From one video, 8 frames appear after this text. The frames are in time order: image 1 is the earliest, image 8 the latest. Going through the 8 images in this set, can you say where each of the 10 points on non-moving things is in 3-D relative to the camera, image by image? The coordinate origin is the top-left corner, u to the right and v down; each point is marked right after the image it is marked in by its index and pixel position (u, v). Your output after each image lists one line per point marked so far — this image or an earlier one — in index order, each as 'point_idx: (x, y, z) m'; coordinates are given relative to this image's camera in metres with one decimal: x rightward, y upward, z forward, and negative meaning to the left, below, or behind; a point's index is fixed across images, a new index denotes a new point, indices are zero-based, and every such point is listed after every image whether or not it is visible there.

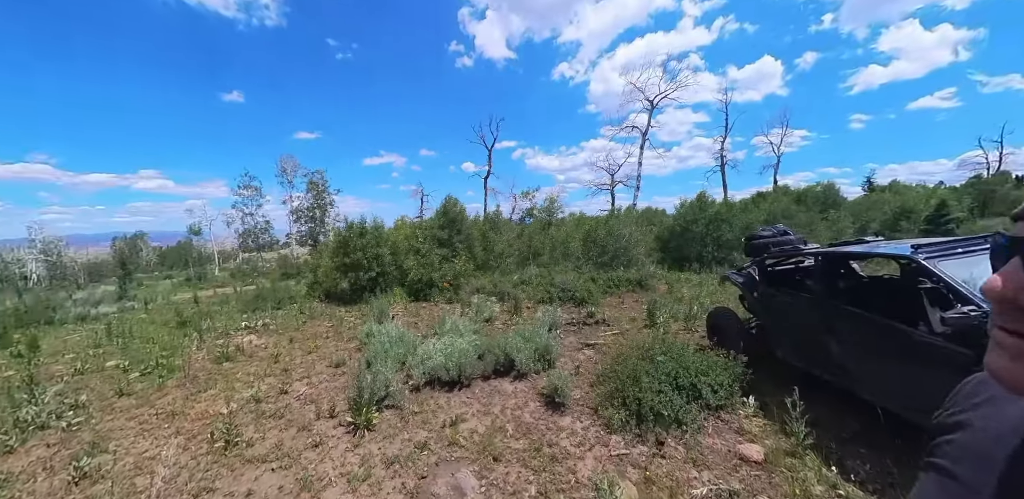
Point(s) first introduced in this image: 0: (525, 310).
0: (+0.4, -1.9, +10.3) m
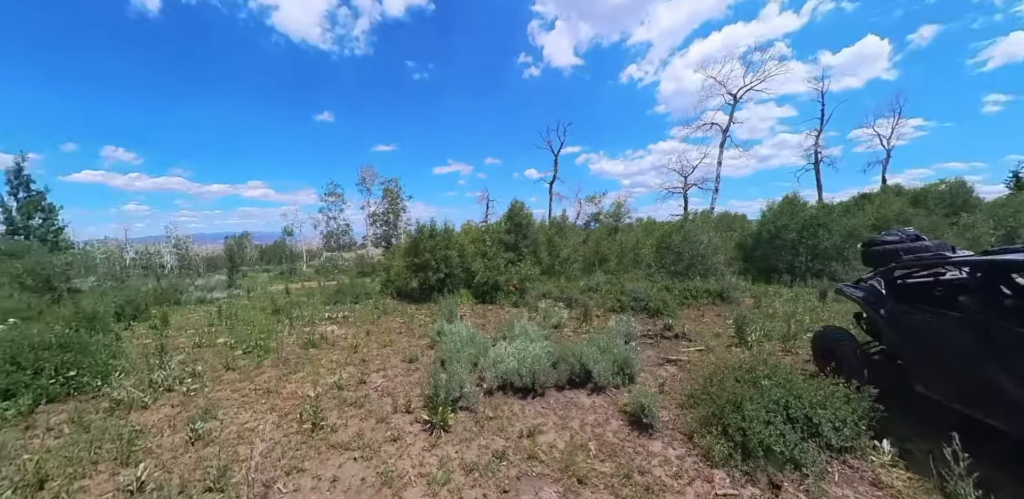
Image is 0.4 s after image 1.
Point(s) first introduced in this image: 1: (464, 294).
0: (+2.4, -2.0, +9.6) m
1: (-1.8, -1.6, +12.1) m
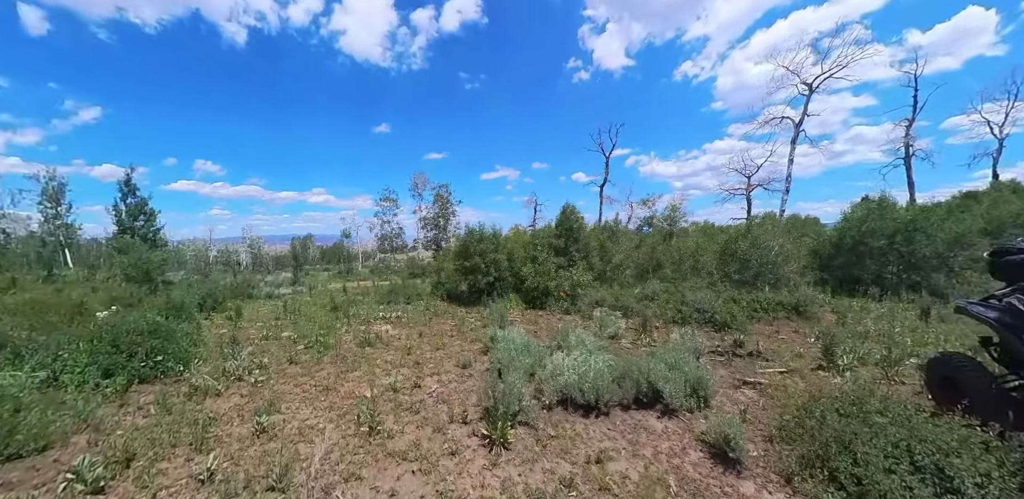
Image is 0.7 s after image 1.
0: (+3.8, -2.2, +8.8) m
1: (0.0, -1.7, +11.8) m
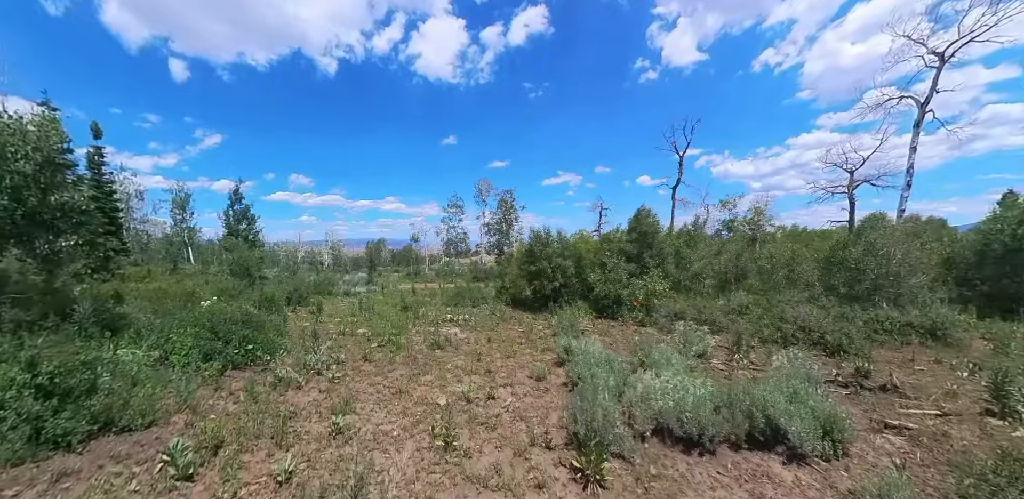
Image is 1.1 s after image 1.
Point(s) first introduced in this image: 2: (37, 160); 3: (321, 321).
0: (+5.5, -2.3, +7.5) m
1: (+2.2, -1.9, +11.1) m
2: (-6.0, +1.1, +4.2) m
3: (-4.5, -1.7, +7.9) m
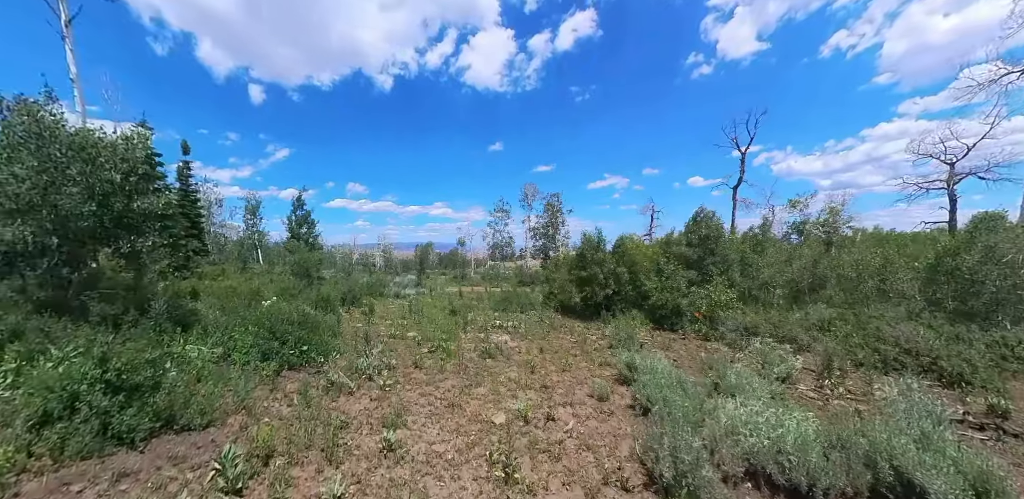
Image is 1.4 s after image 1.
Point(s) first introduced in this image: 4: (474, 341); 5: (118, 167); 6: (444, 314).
0: (+6.5, -2.5, +6.4) m
1: (+3.7, -2.1, +10.3) m
2: (-5.2, +1.2, +4.5) m
3: (-3.4, -1.8, +8.0) m
4: (-0.7, -1.7, +6.2) m
5: (-5.2, +1.1, +4.4) m
6: (-2.0, -1.9, +9.7) m
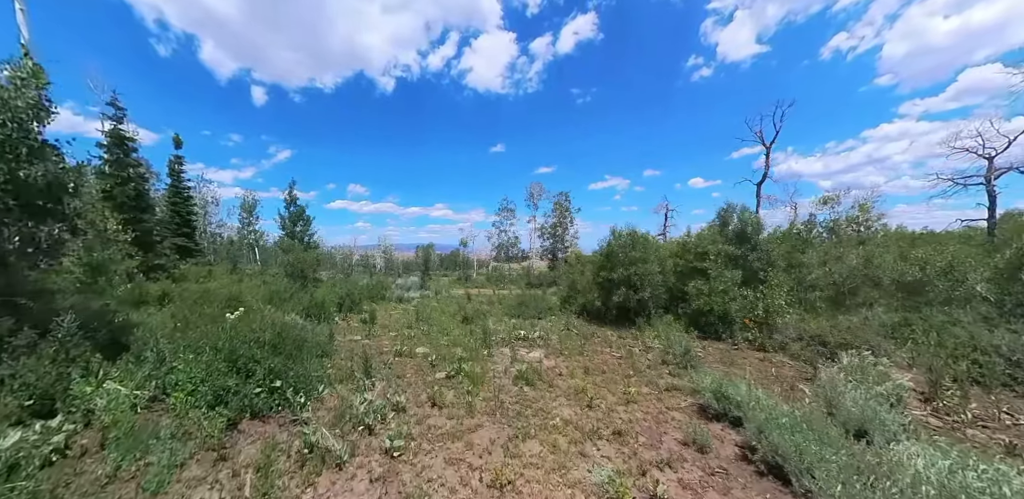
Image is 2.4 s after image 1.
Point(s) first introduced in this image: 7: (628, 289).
0: (+7.1, -2.4, +5.1) m
1: (+4.3, -2.0, +9.0) m
2: (-4.7, +1.2, +3.2) m
3: (-2.8, -1.7, +6.7) m
4: (-0.2, -1.6, +5.0) m
5: (-4.7, +1.2, +3.1) m
6: (-1.5, -1.8, +8.4) m
7: (+3.7, -1.2, +10.4) m
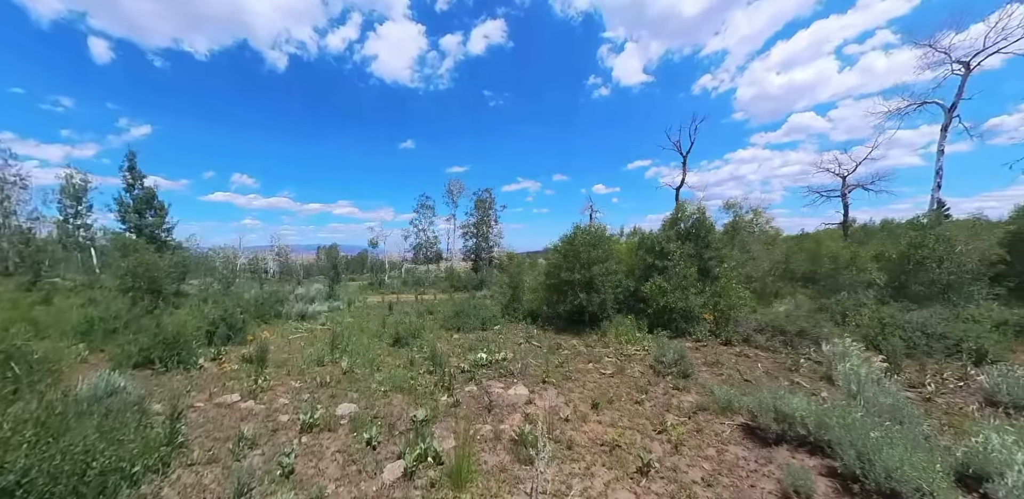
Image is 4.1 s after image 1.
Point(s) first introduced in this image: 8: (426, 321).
0: (+6.7, -2.4, +5.2) m
1: (+3.0, -2.0, +8.4) m
2: (-4.3, +1.1, +0.6) m
3: (-3.3, -1.8, +4.4) m
4: (-0.3, -1.7, +3.3) m
5: (-4.3, +1.1, +0.5) m
6: (-2.4, -1.9, +6.4) m
7: (+2.1, -1.2, +9.6) m
8: (-2.9, -2.3, +11.1) m
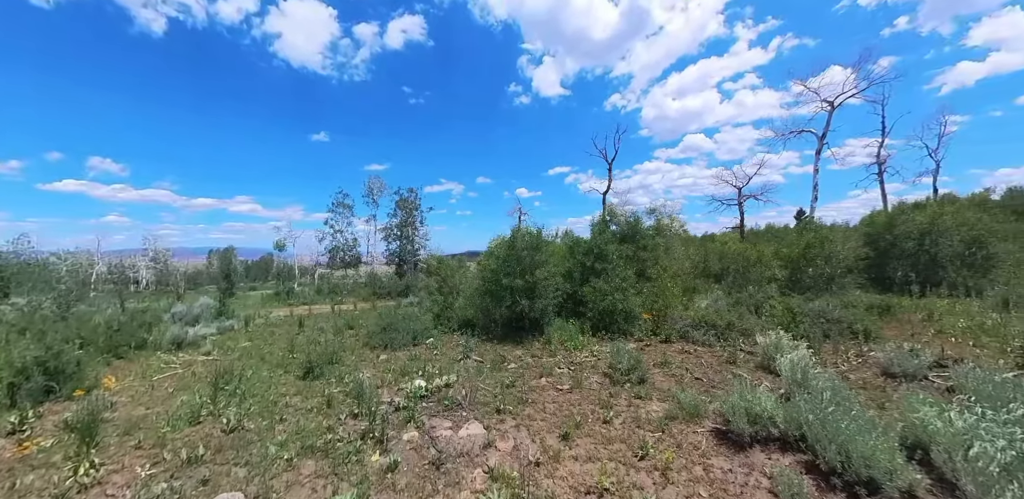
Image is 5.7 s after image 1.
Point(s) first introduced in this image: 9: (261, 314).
0: (+5.8, -2.5, +5.8) m
1: (+1.6, -2.1, +8.2) m
2: (-4.1, +0.8, -1.0) m
3: (-3.8, -2.0, +3.0) m
4: (-0.7, -1.9, +2.5) m
5: (-4.0, +0.8, -1.1) m
6: (-3.3, -2.1, +5.1) m
7: (+0.4, -1.4, +9.2) m
8: (-4.8, -2.5, +9.6) m
9: (-11.4, -2.9, +15.3) m
